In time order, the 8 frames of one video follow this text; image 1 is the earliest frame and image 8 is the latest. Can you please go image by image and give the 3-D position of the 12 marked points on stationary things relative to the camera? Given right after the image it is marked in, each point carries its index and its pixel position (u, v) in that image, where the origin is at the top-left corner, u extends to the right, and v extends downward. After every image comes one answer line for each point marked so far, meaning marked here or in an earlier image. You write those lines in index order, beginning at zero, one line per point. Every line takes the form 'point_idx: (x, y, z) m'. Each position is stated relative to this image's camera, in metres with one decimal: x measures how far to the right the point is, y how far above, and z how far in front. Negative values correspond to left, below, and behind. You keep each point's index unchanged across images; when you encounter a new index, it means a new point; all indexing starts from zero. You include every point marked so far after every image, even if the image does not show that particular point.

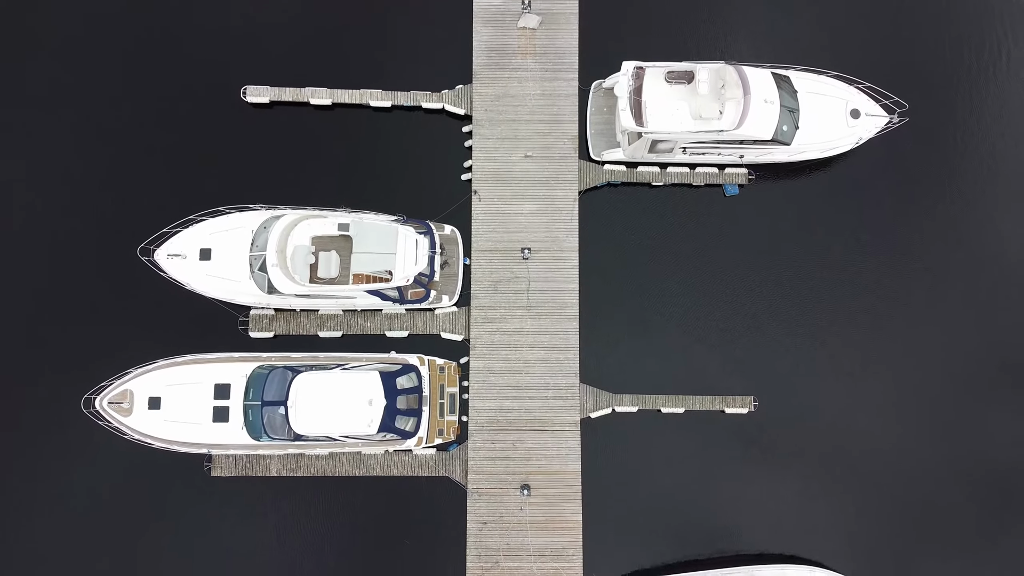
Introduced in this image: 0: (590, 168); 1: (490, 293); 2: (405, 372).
0: (+2.1, +3.3, +14.8) m
1: (-0.6, -0.1, +14.4) m
2: (-2.7, -2.1, +13.3) m
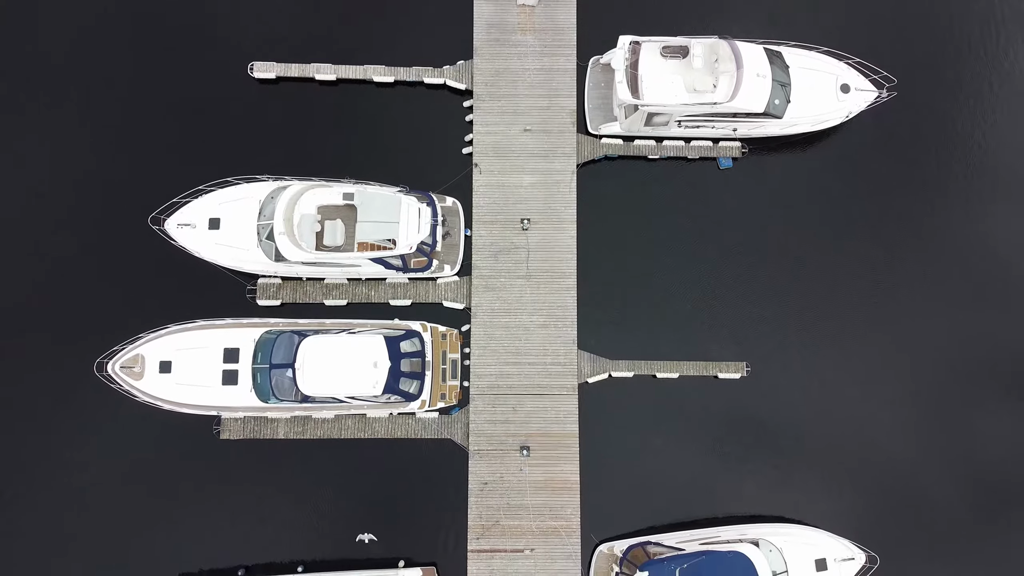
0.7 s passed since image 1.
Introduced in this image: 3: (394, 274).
0: (+2.1, +4.1, +15.2) m
1: (-0.6, +0.7, +14.8) m
2: (-2.7, -1.3, +13.8) m
3: (-3.2, +0.4, +14.5) m
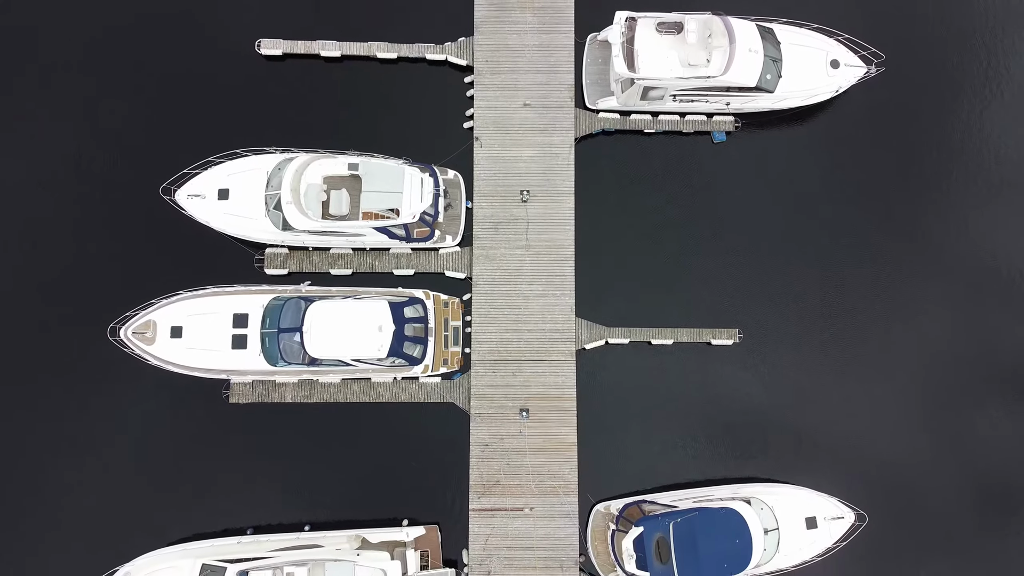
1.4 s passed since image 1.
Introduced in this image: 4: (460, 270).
0: (+2.1, +5.0, +15.7) m
1: (-0.6, +1.6, +15.3) m
2: (-2.7, -0.4, +14.2) m
3: (-3.2, +1.2, +14.9) m
4: (-1.5, +0.5, +15.3) m
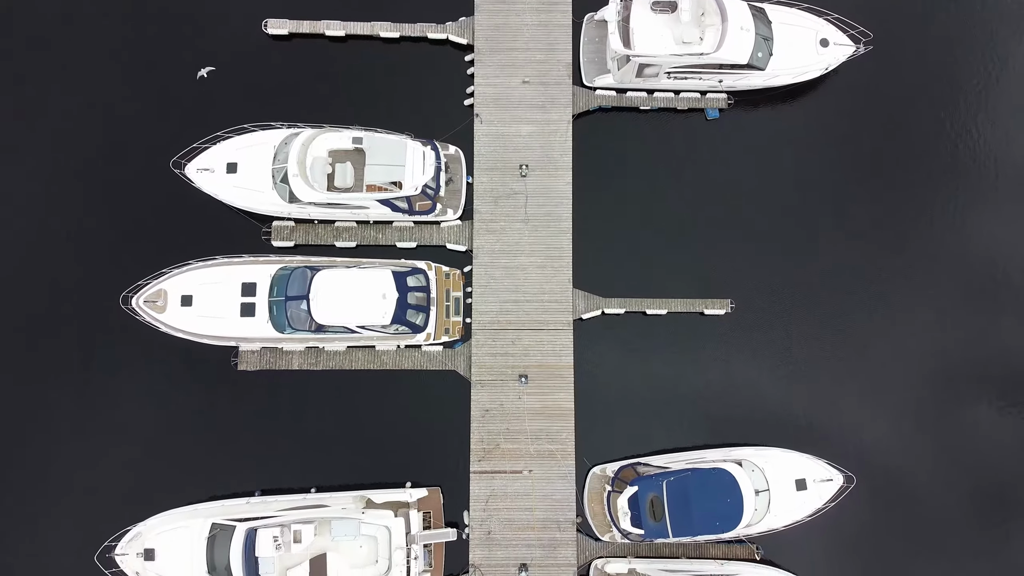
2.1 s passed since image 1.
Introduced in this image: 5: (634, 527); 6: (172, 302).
0: (+2.1, +5.8, +16.1) m
1: (-0.6, +2.4, +15.8) m
2: (-2.7, +0.4, +14.7) m
3: (-3.2, +2.0, +15.4) m
4: (-1.5, +1.3, +15.7) m
5: (+3.2, -6.1, +14.0) m
6: (-9.2, -0.4, +14.6) m
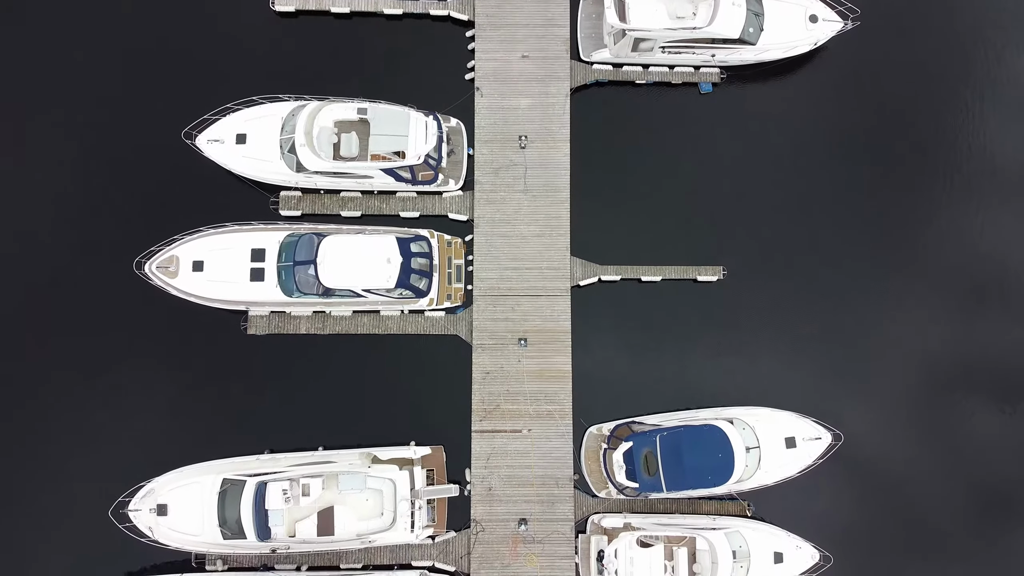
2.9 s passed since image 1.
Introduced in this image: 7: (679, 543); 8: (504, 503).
0: (+2.1, +6.8, +16.7) m
1: (-0.6, +3.4, +16.3) m
2: (-2.7, +1.4, +15.3) m
3: (-3.2, +3.0, +15.9) m
4: (-1.5, +2.3, +16.3) m
5: (+3.2, -5.2, +14.6) m
6: (-9.2, +0.6, +15.1) m
7: (+4.4, -6.8, +14.4) m
8: (-0.2, -6.0, +15.2) m
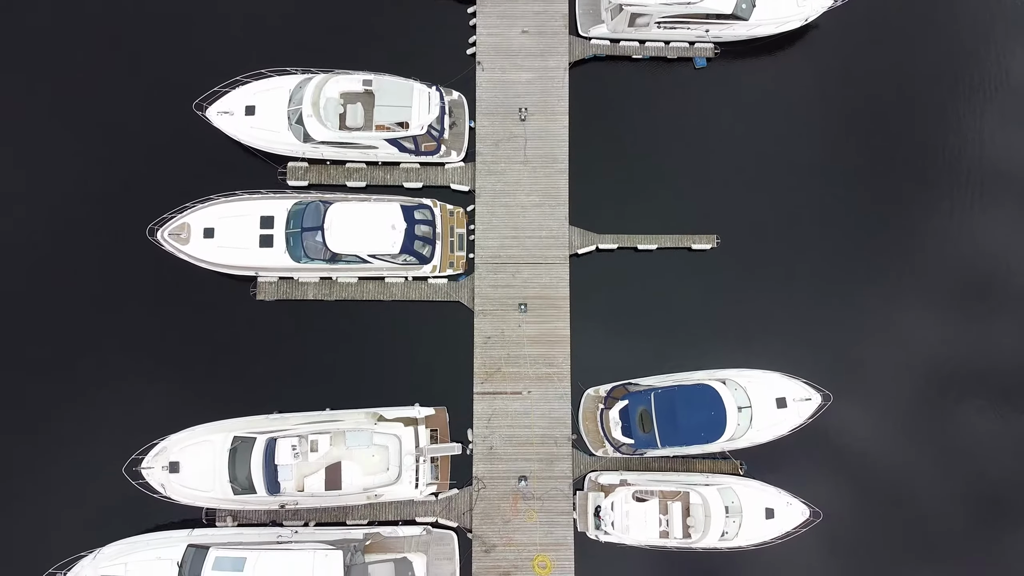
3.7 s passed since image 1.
0: (+2.1, +7.7, +17.2) m
1: (-0.6, +4.3, +16.8) m
2: (-2.7, +2.3, +15.8) m
3: (-3.2, +4.0, +16.4) m
4: (-1.5, +3.3, +16.8) m
5: (+3.2, -4.2, +15.1) m
6: (-9.2, +1.6, +15.6) m
7: (+4.5, -5.8, +15.0) m
8: (-0.2, -5.0, +15.7) m
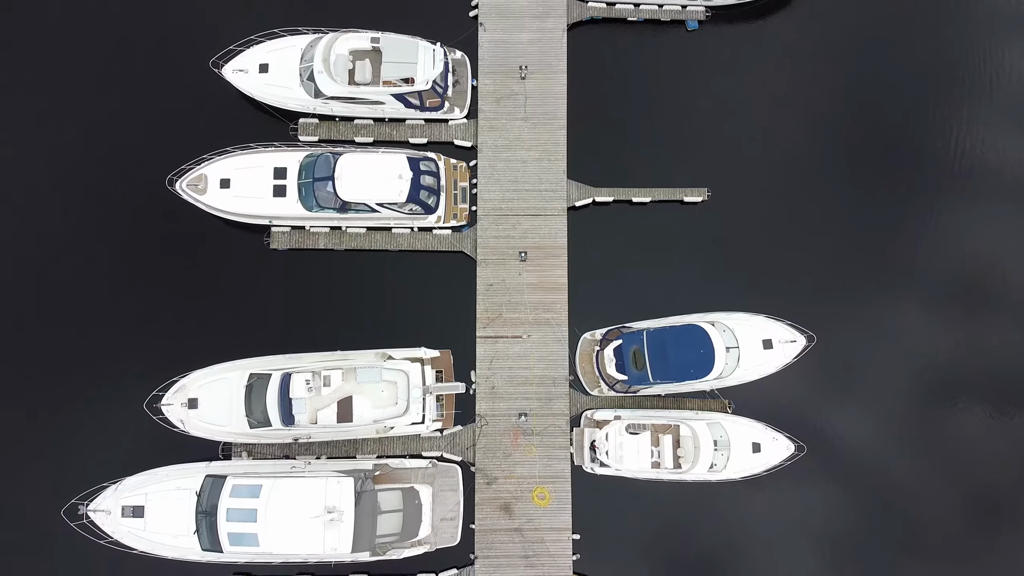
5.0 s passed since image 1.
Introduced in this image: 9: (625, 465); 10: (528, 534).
0: (+2.1, +9.3, +18.0) m
1: (-0.6, +5.9, +17.7) m
2: (-2.7, +3.9, +16.6) m
3: (-3.1, +5.6, +17.3) m
4: (-1.5, +4.9, +17.6) m
5: (+3.2, -2.6, +16.0) m
6: (-9.1, +3.2, +16.5) m
7: (+4.5, -4.2, +15.8) m
8: (-0.2, -3.5, +16.6) m
9: (+3.2, -5.1, +15.4) m
10: (+0.5, -7.4, +16.2) m
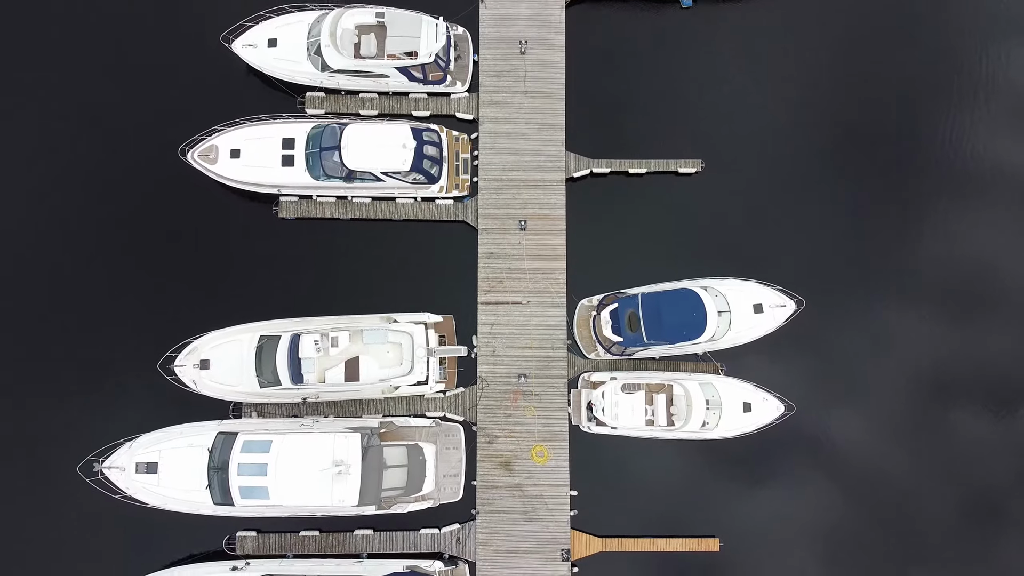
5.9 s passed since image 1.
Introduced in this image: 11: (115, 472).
0: (+2.2, +10.4, +18.6) m
1: (-0.6, +7.0, +18.2) m
2: (-2.7, +5.0, +17.2) m
3: (-3.1, +6.6, +17.9) m
4: (-1.5, +5.9, +18.2) m
5: (+3.2, -1.5, +16.6) m
6: (-9.1, +4.2, +17.1) m
7: (+4.5, -3.2, +16.5) m
8: (-0.2, -2.4, +17.2) m
9: (+3.2, -4.0, +16.1) m
10: (+0.5, -6.3, +16.9) m
11: (-11.6, -5.4, +15.8) m
